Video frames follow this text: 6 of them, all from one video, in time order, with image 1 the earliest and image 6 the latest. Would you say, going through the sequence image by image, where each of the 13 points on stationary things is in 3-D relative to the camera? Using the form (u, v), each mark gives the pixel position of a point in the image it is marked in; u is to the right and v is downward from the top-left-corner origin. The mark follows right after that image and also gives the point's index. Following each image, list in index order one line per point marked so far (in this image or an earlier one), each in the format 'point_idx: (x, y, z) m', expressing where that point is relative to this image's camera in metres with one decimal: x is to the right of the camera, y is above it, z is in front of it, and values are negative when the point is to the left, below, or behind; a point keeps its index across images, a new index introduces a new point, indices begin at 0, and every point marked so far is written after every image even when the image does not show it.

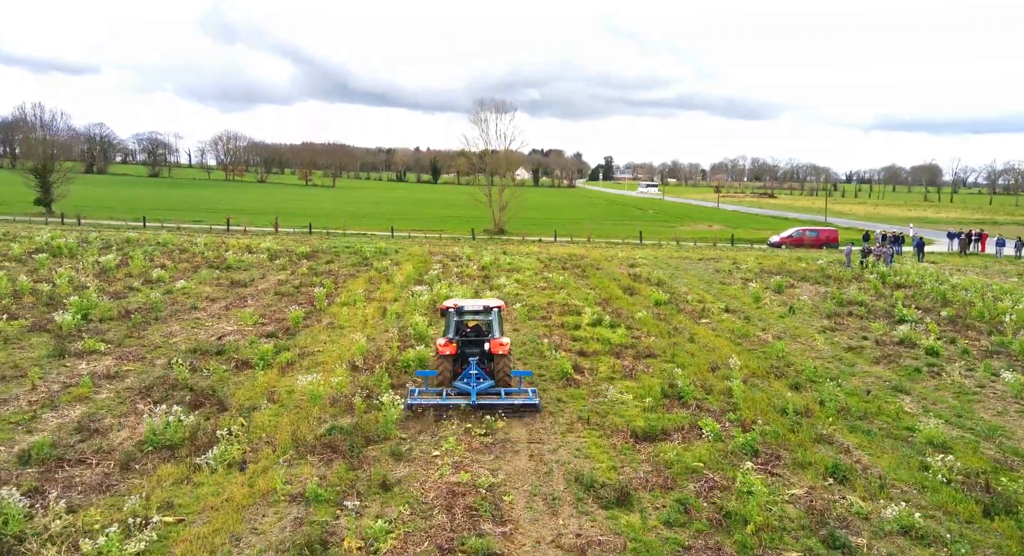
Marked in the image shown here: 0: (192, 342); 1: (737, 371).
0: (-8.2, -1.7, +17.8) m
1: (+5.0, -2.1, +15.5) m
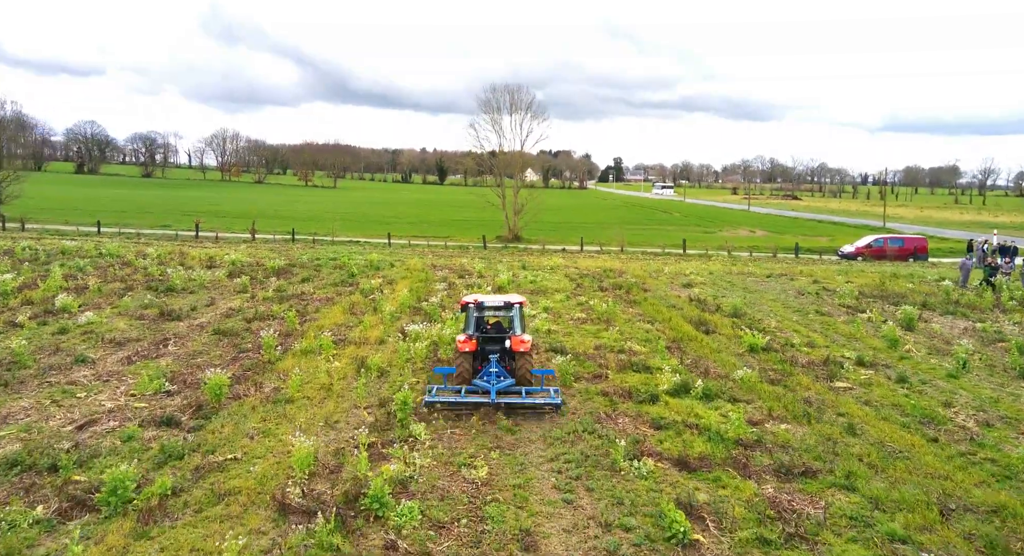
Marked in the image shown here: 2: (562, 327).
0: (-7.5, -2.5, +10.7) m
1: (+5.7, -2.9, +8.2) m
2: (+1.5, -1.4, +20.1) m
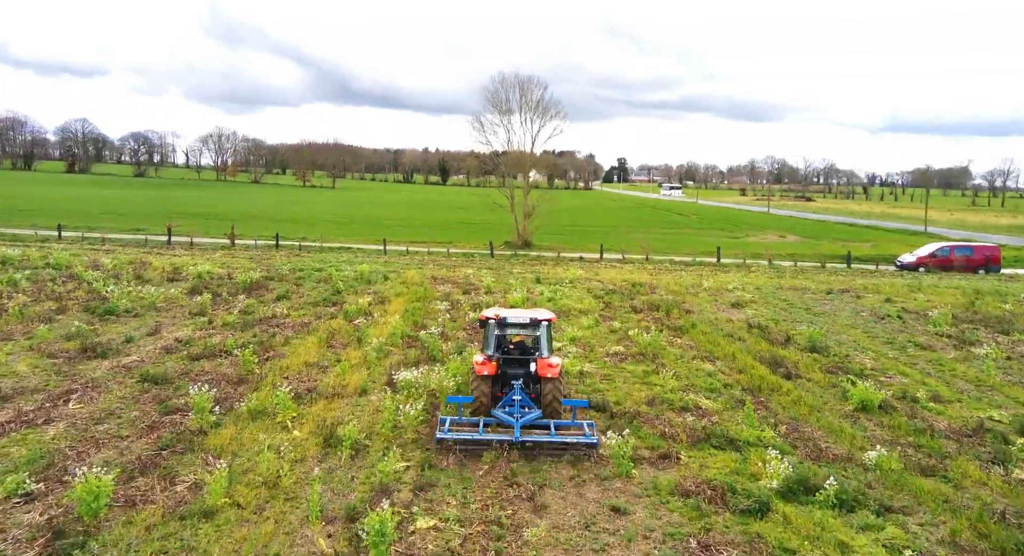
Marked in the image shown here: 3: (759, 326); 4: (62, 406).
0: (-7.0, -3.0, +6.2) m
1: (+6.2, -3.5, +3.8) m
2: (+2.0, -2.0, +15.6) m
3: (+6.9, -1.4, +19.5) m
4: (-7.8, -2.2, +12.1) m
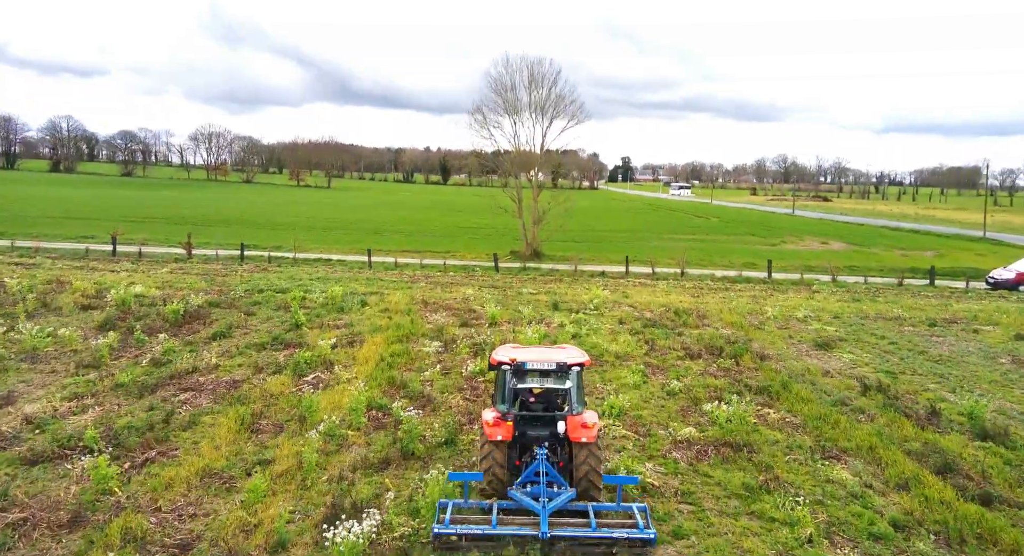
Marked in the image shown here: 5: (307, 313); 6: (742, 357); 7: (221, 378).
0: (-6.8, -3.8, +0.6) m
1: (+6.4, -4.3, -1.9) m
2: (+2.3, -2.8, +9.9) m
3: (+7.3, -2.1, +13.8) m
4: (-7.5, -3.0, +6.5) m
5: (-5.9, -1.0, +20.0) m
6: (+5.3, -1.8, +15.9) m
7: (-5.7, -2.0, +13.7) m
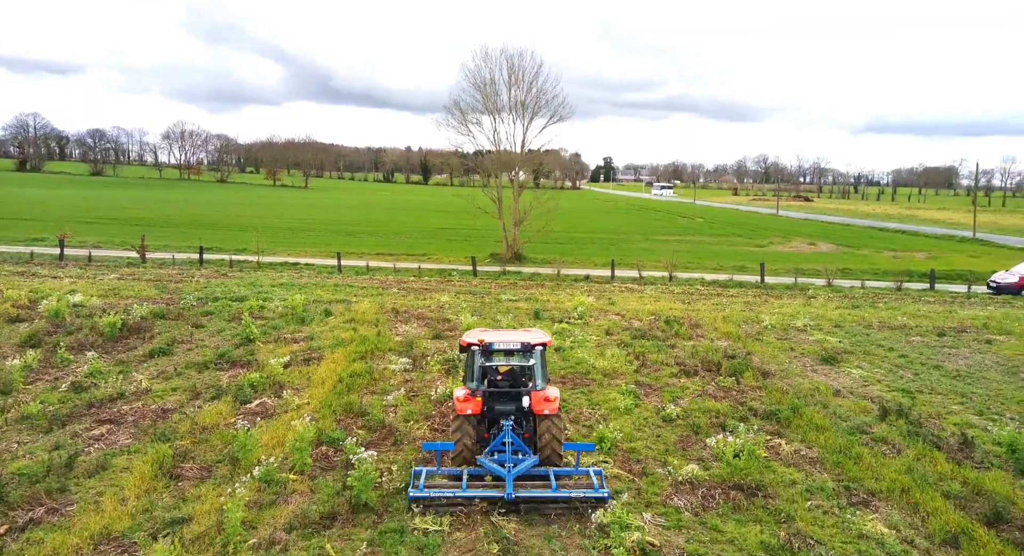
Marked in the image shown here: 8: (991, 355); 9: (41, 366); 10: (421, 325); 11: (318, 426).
0: (-6.9, -4.0, -1.3) m
1: (+6.4, -4.5, -3.5) m
2: (+1.9, -3.0, +8.3) m
3: (+6.8, -2.3, +12.3) m
4: (-7.8, -3.2, +4.6) m
5: (-6.5, -1.2, +18.1) m
6: (+4.8, -2.0, +14.3) m
7: (-6.2, -2.2, +11.9) m
8: (+11.3, -1.8, +16.4) m
9: (-9.5, -1.7, +14.2) m
10: (-2.5, -1.3, +18.9) m
11: (-3.1, -2.3, +10.9) m
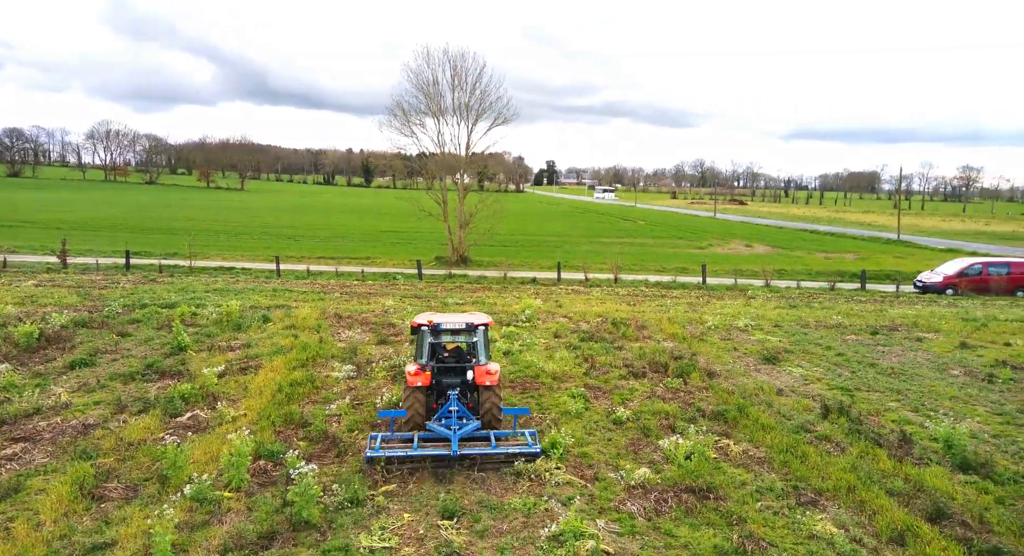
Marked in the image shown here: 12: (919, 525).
0: (-6.6, -4.1, -2.1) m
1: (+6.8, -4.4, -3.2) m
2: (+1.4, -3.0, +8.2) m
3: (+5.9, -2.3, +12.5) m
4: (-8.0, -3.3, +3.6) m
5: (-7.9, -1.3, +17.3) m
6: (+3.7, -2.0, +14.4) m
7: (-7.0, -2.3, +11.1) m
8: (+10.0, -1.8, +17.0) m
9: (-10.5, -1.9, +13.1) m
10: (-3.9, -1.4, +18.4) m
11: (-3.8, -2.4, +10.3) m
12: (+4.8, -2.9, +8.2) m
